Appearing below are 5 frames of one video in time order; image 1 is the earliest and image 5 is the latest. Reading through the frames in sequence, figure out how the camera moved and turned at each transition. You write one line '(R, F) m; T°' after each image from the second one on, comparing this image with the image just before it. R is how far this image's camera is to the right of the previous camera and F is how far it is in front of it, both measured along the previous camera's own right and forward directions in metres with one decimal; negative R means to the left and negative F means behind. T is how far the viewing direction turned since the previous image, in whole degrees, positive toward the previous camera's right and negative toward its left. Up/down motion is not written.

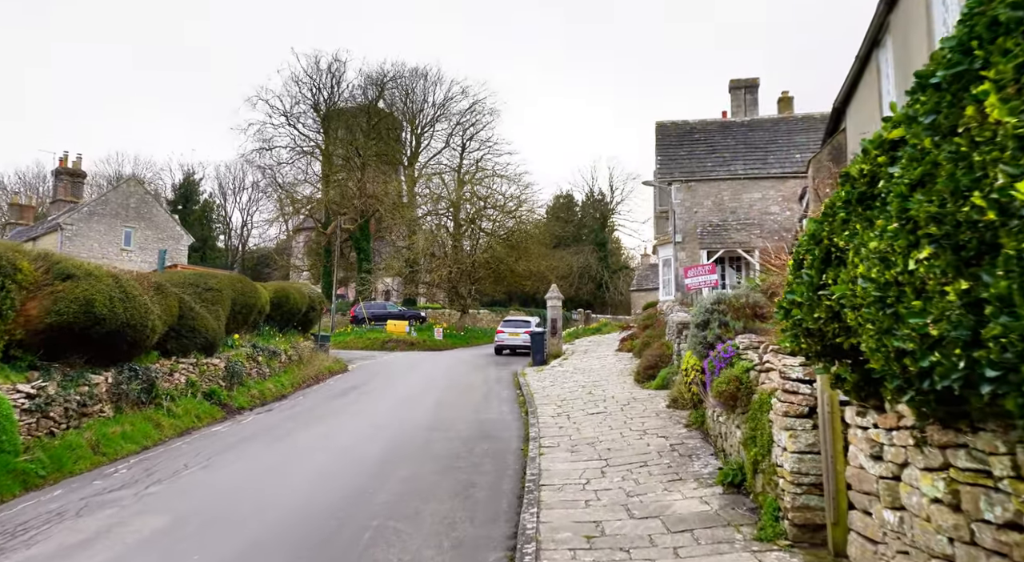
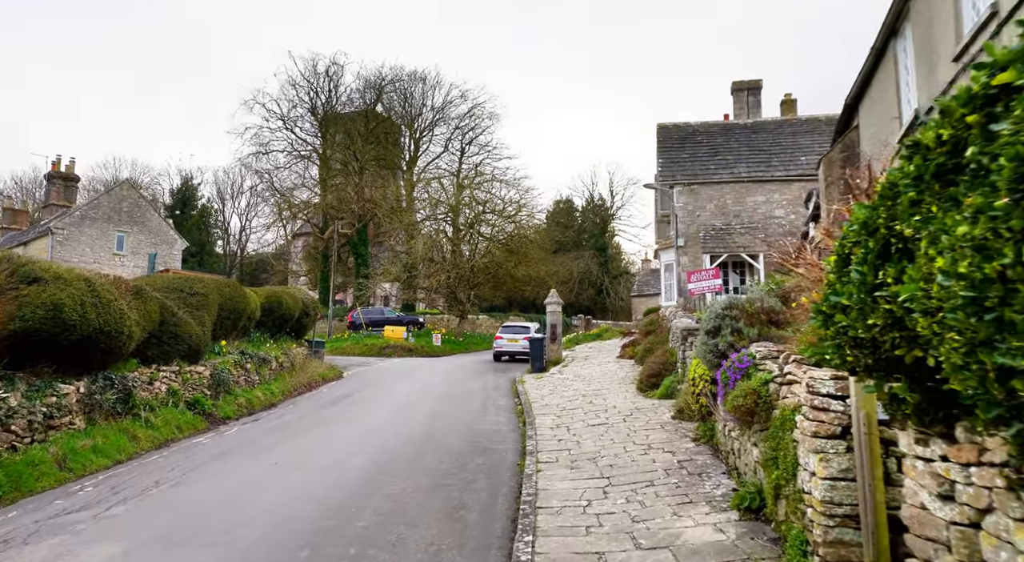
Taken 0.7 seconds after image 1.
(+0.1, +0.5) m; 0°
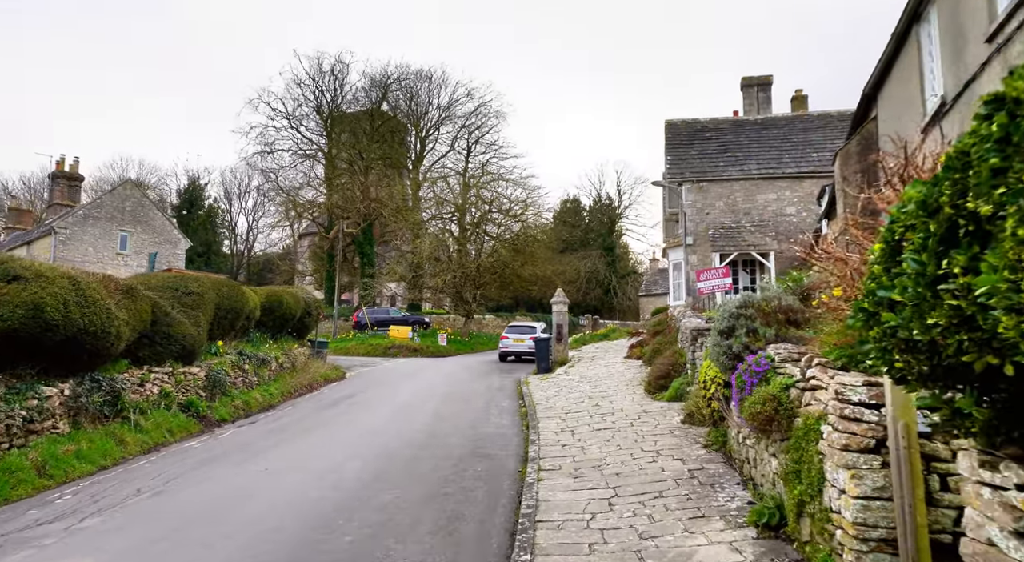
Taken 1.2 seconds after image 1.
(+0.1, +0.4) m; -1°
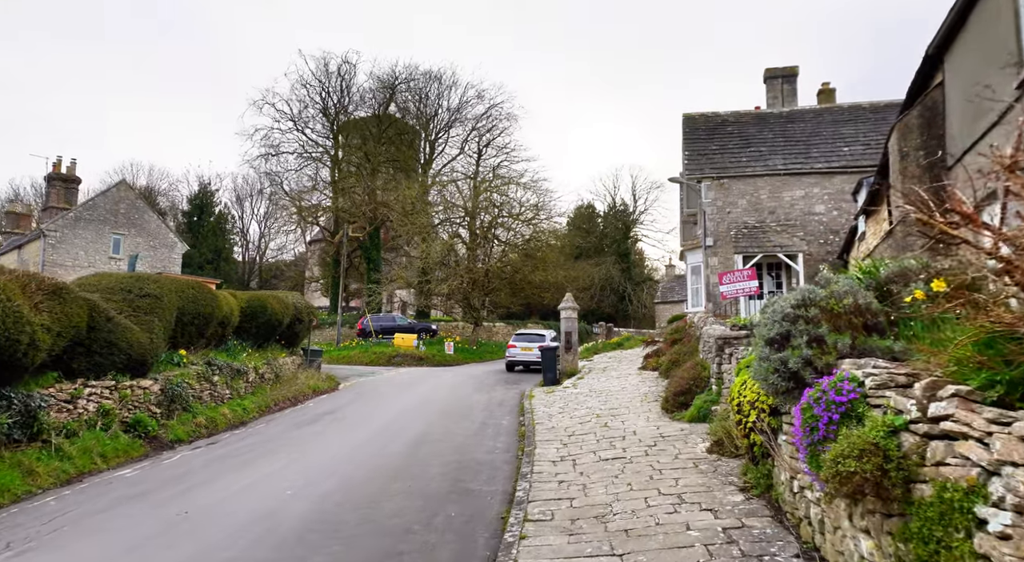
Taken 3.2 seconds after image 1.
(+0.3, +1.6) m; -1°
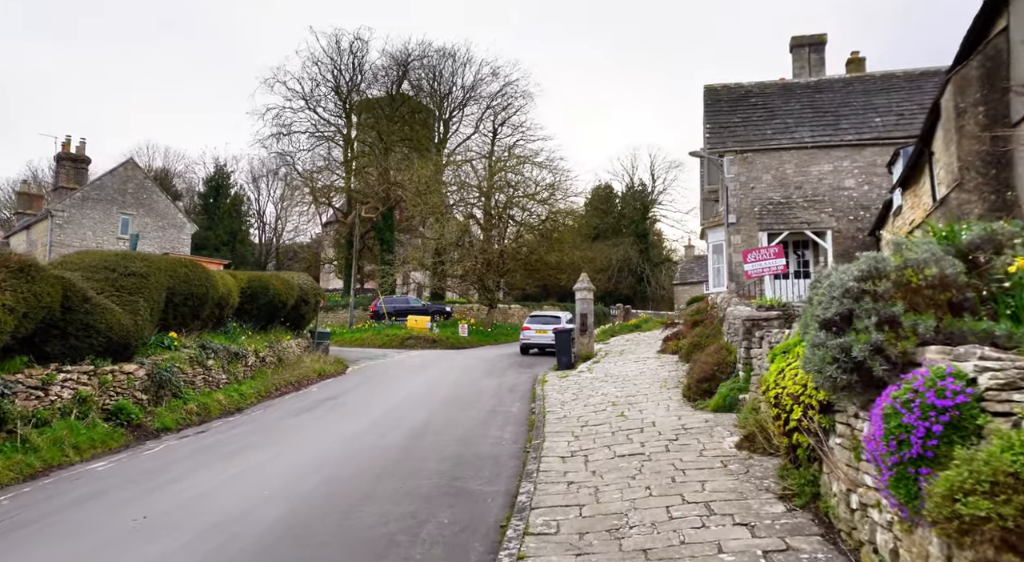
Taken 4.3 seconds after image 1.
(+0.1, +0.8) m; -2°
